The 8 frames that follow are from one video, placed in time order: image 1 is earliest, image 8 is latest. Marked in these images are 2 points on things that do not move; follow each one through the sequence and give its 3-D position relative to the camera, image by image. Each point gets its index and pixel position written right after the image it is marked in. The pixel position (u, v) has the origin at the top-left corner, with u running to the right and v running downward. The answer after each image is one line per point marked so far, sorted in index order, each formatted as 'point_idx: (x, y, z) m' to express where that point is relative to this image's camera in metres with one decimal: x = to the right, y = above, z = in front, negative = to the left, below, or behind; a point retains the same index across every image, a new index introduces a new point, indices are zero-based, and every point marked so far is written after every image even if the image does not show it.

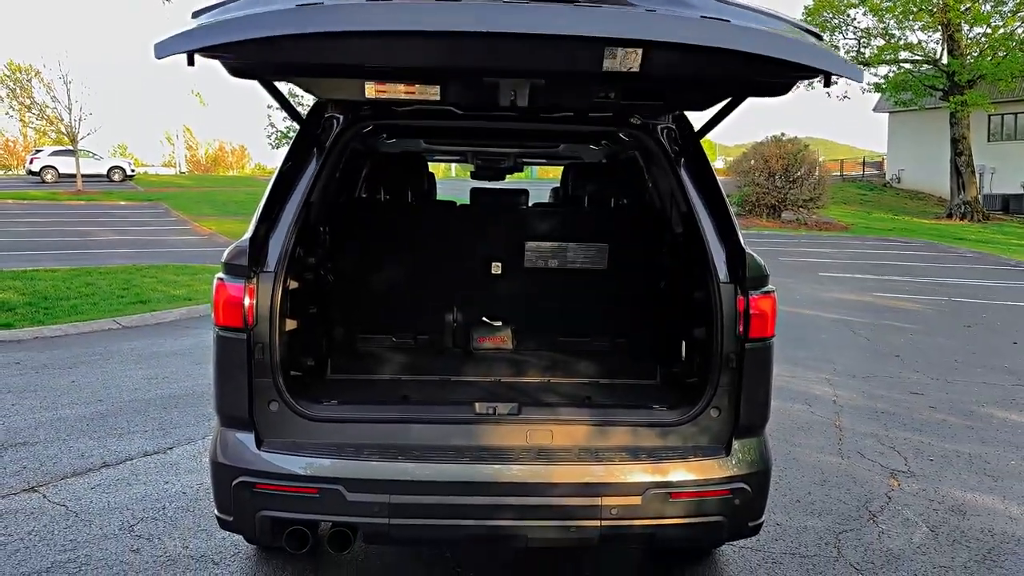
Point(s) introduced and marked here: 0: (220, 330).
0: (-1.2, -0.2, +3.2) m
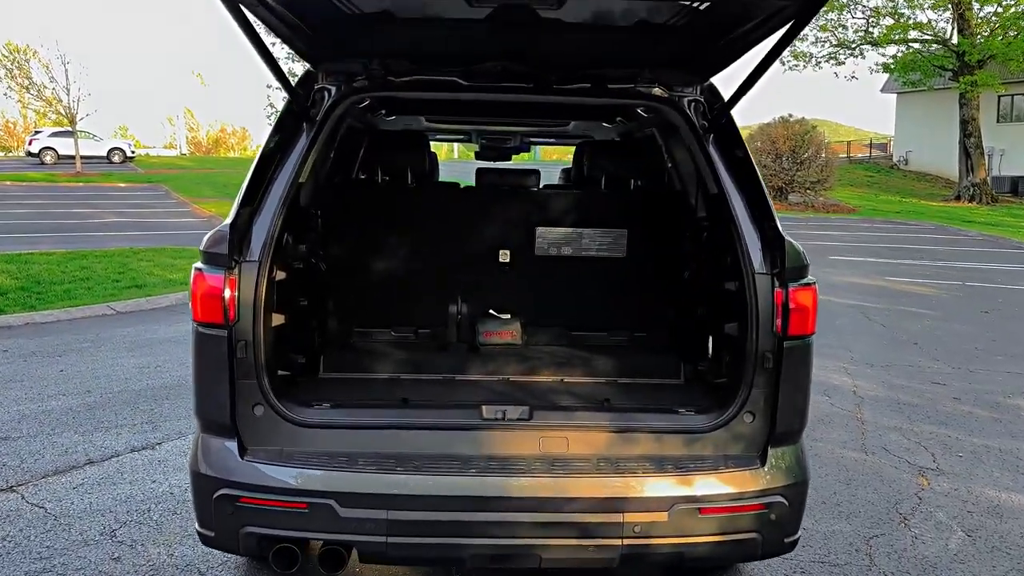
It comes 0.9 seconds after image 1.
0: (-1.2, -0.1, +2.9) m
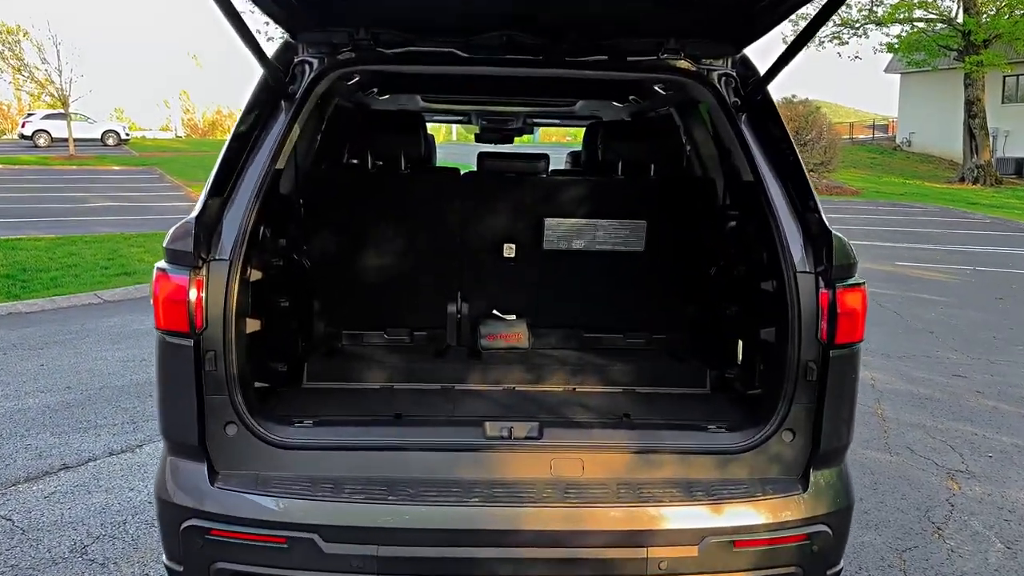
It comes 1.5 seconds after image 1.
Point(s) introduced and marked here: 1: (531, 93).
0: (-1.1, -0.2, +2.5) m
1: (+0.1, +1.1, +4.2) m
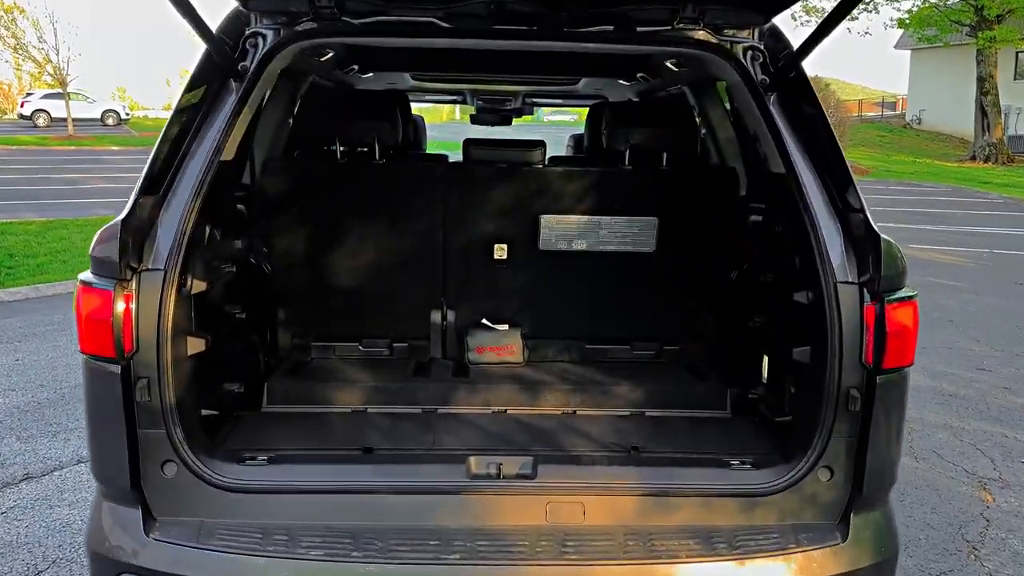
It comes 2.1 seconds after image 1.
0: (-1.2, -0.2, +2.1) m
1: (+0.1, +1.1, +3.8) m
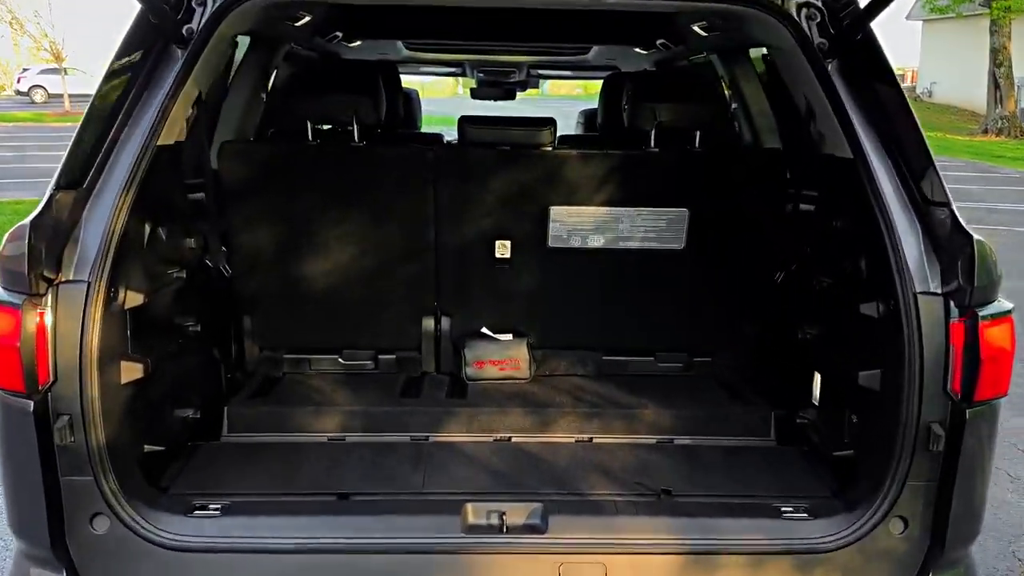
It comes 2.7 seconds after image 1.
0: (-1.2, -0.2, +1.7) m
1: (+0.1, +1.1, +3.4) m
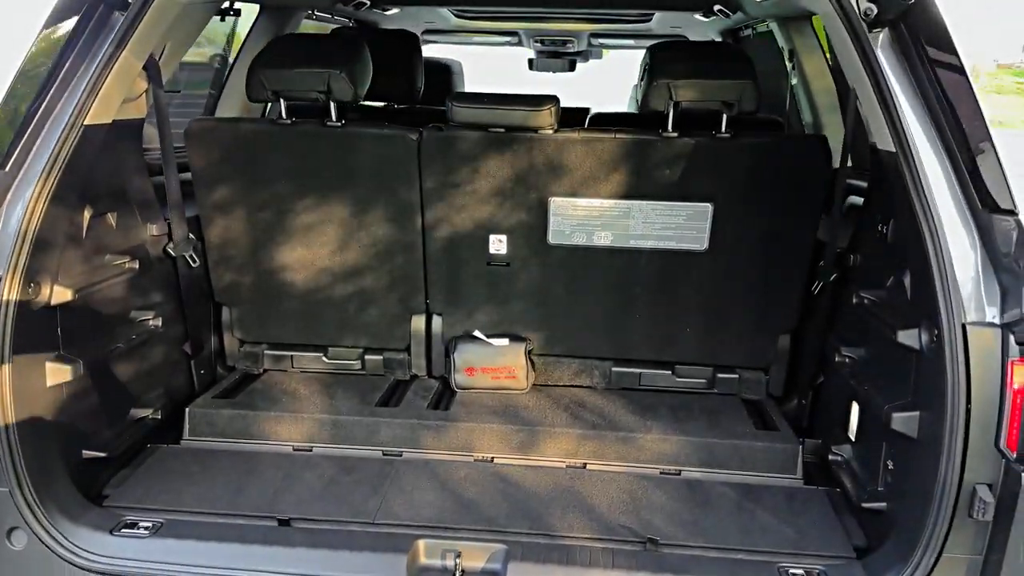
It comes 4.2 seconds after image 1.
0: (-1.2, -0.2, +1.6) m
1: (+0.2, +1.1, +3.0) m
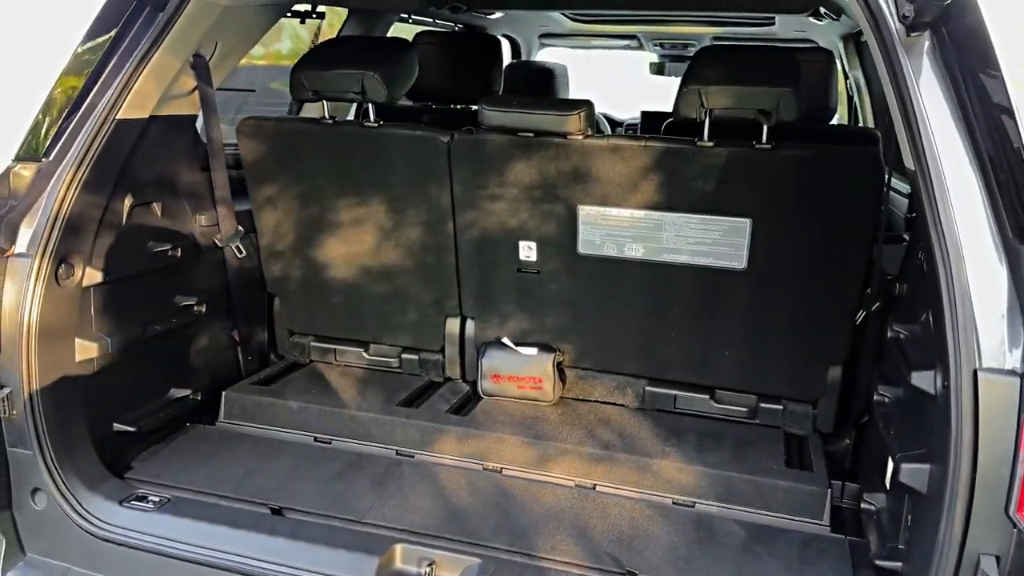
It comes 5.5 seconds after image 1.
0: (-1.3, -0.2, +1.8) m
1: (+0.5, +1.1, +2.9) m
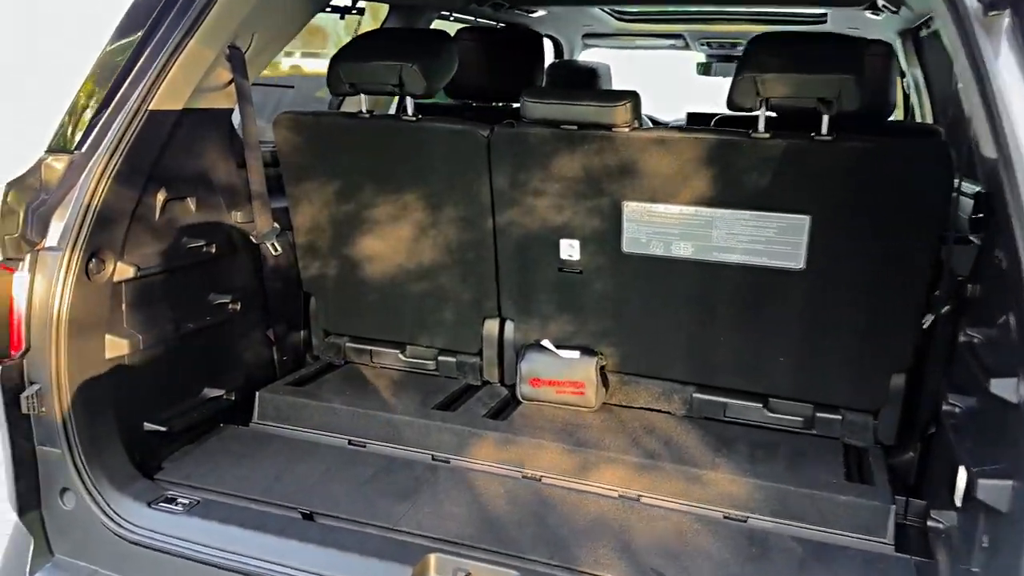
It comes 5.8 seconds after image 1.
0: (-1.2, -0.1, +1.8) m
1: (+0.7, +1.1, +2.8) m
